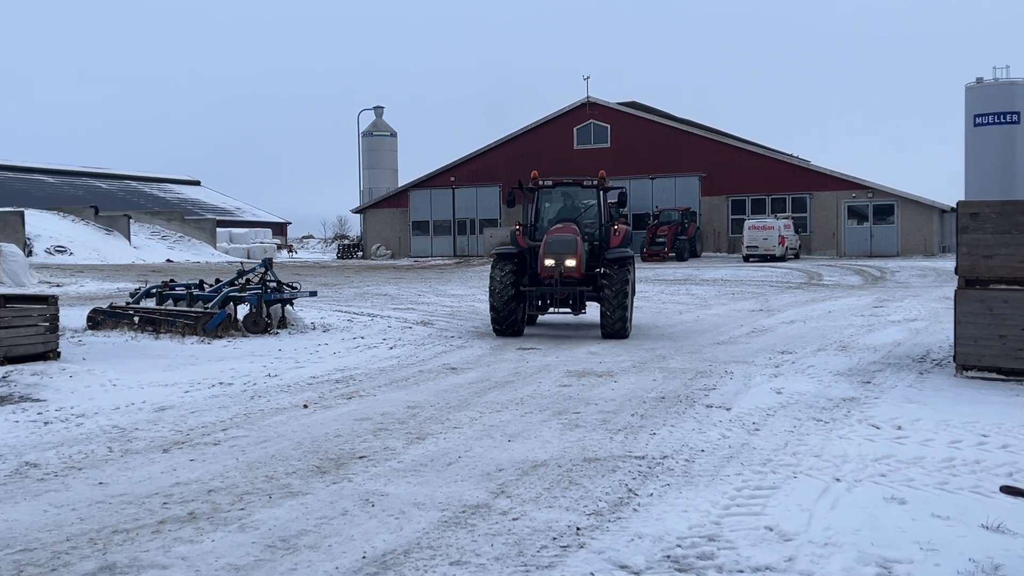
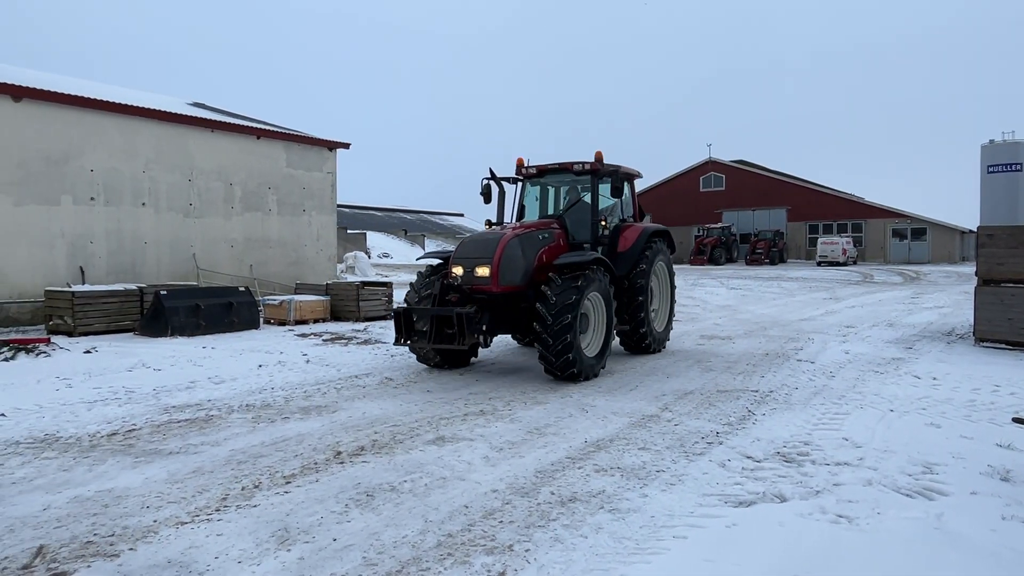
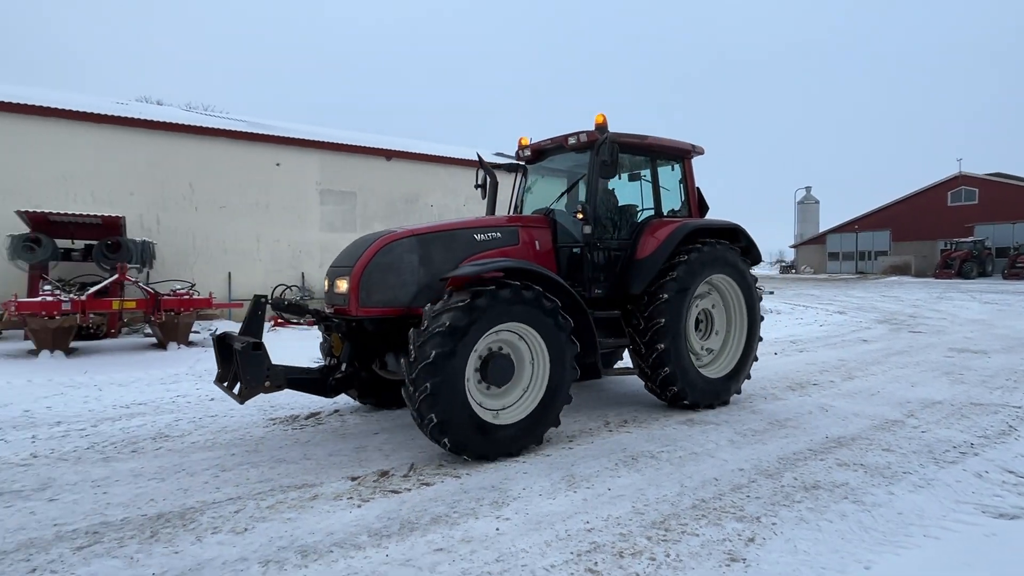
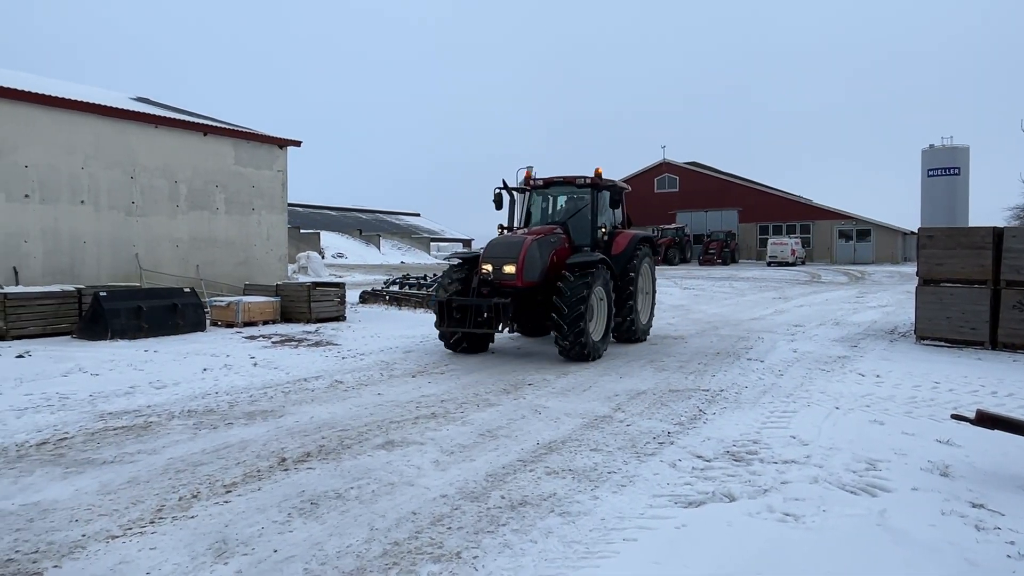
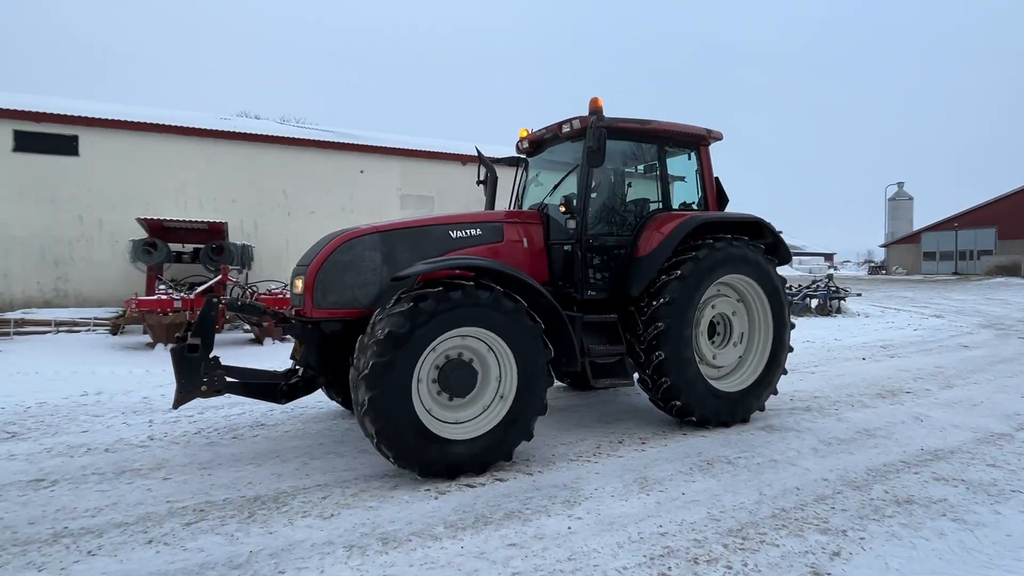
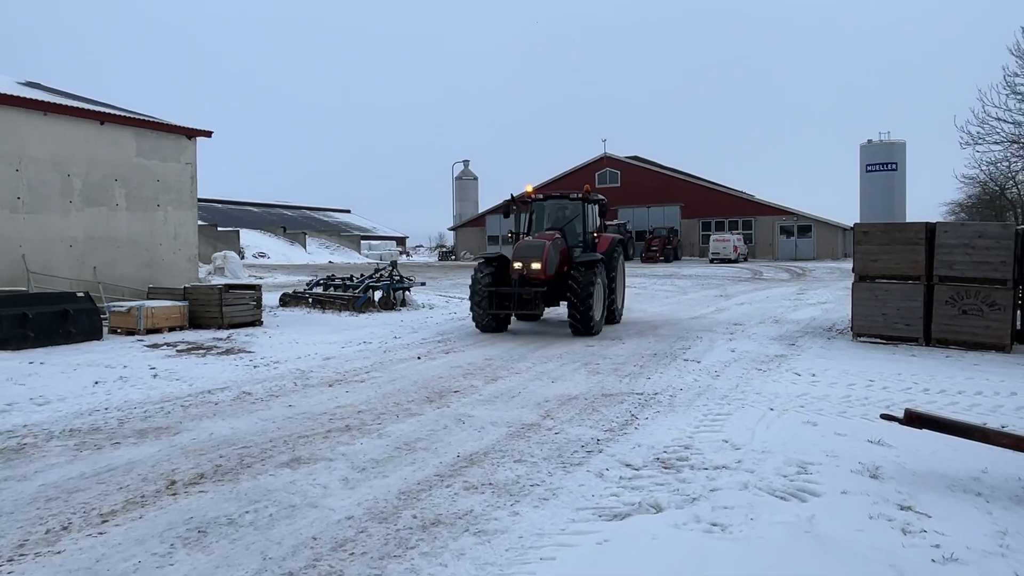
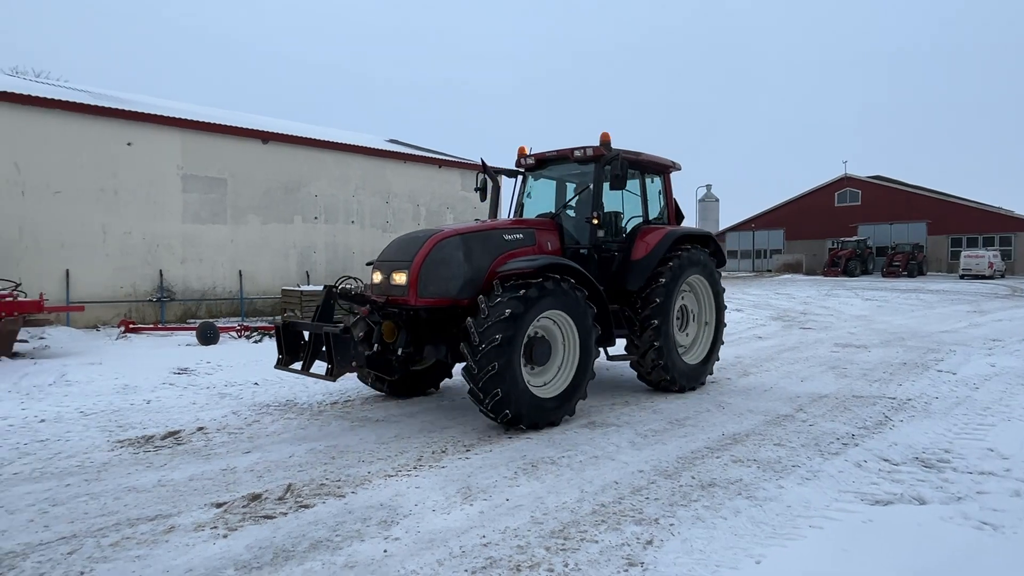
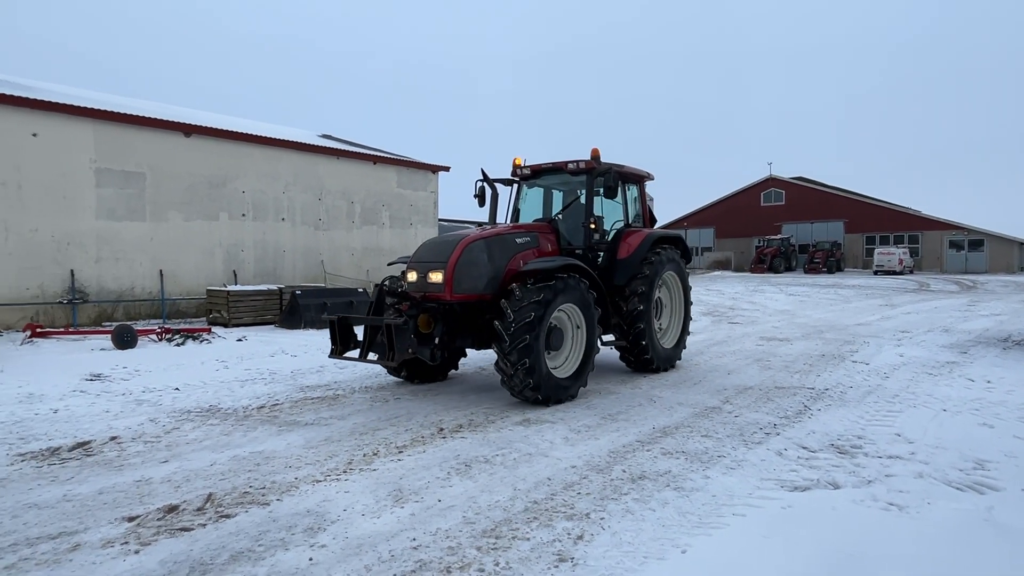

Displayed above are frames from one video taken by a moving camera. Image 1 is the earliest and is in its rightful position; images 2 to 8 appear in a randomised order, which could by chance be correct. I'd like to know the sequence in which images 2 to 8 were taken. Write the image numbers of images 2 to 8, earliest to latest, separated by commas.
6, 4, 2, 8, 7, 3, 5
